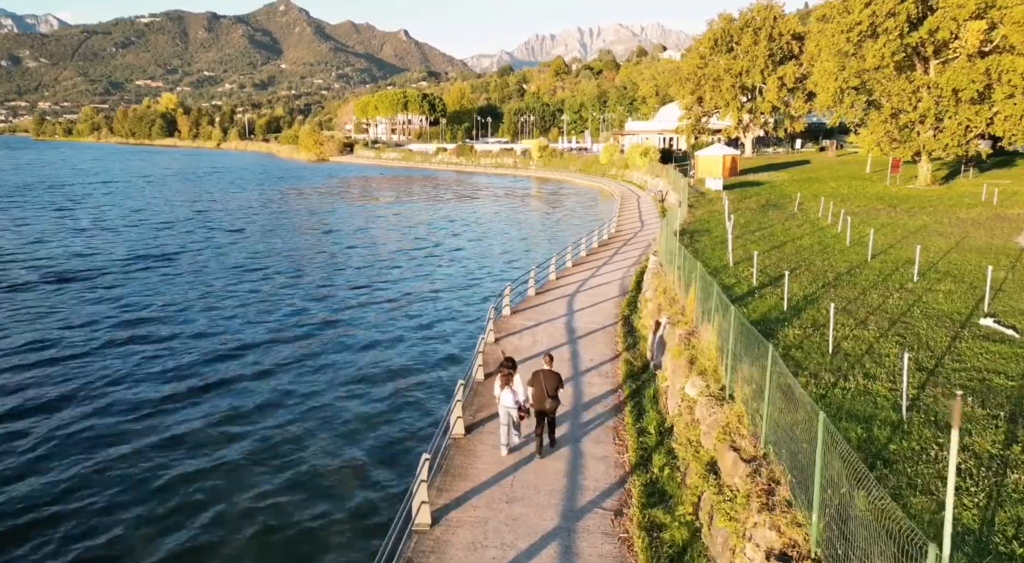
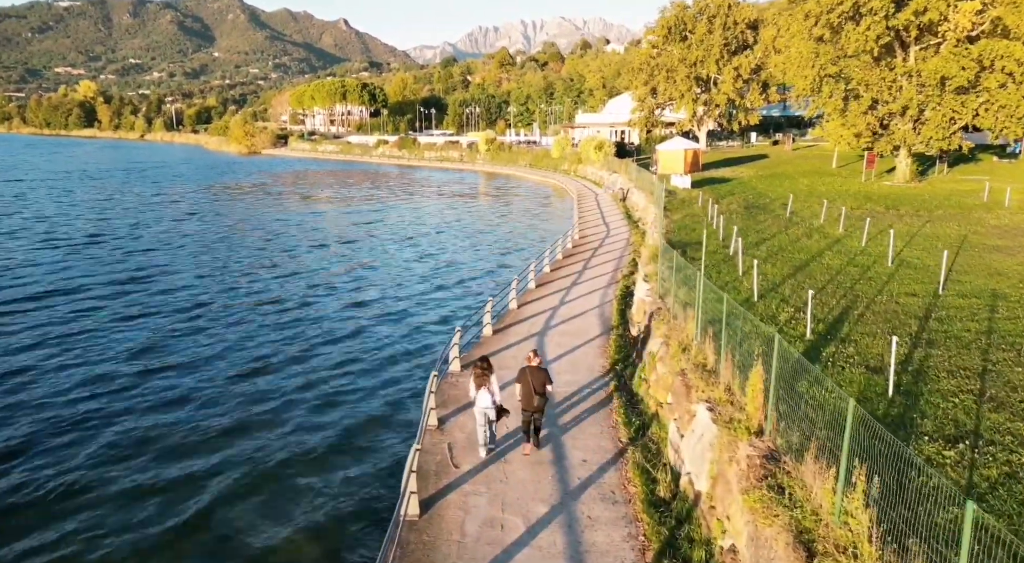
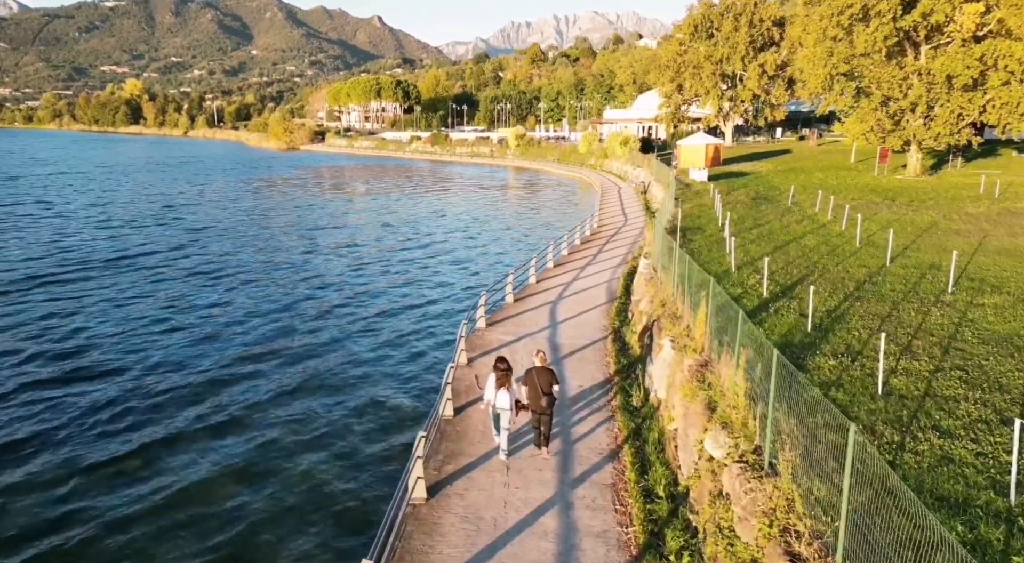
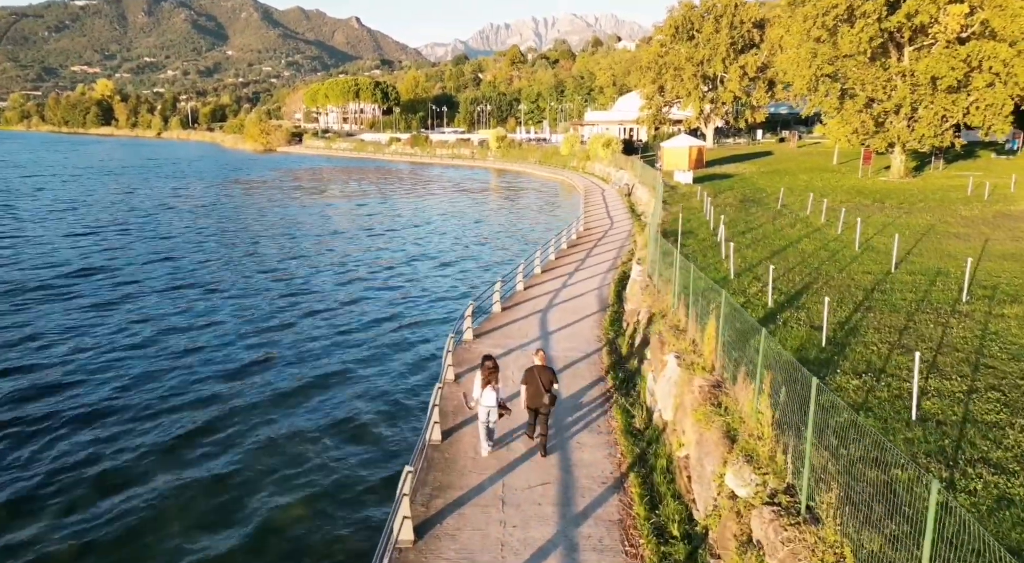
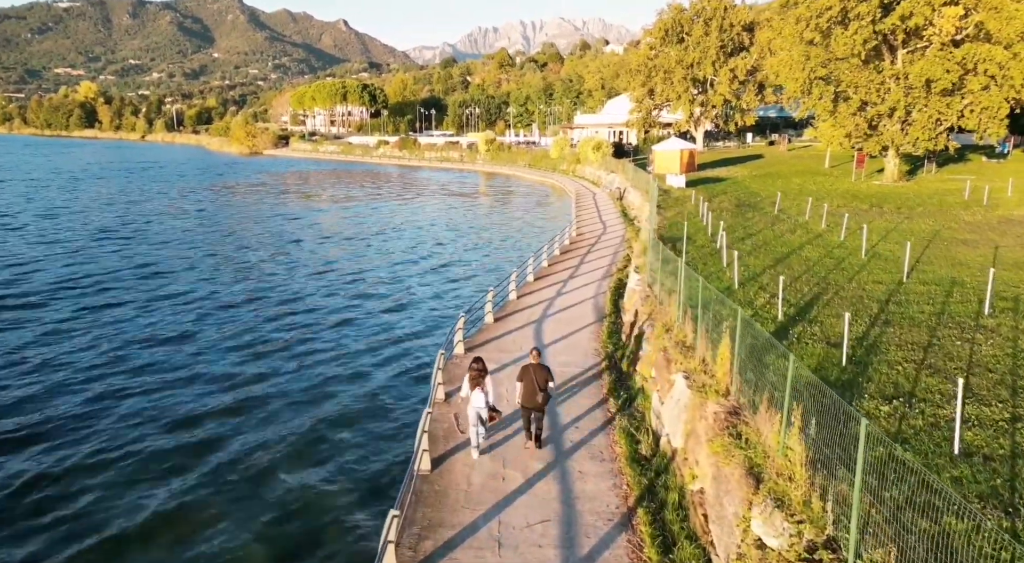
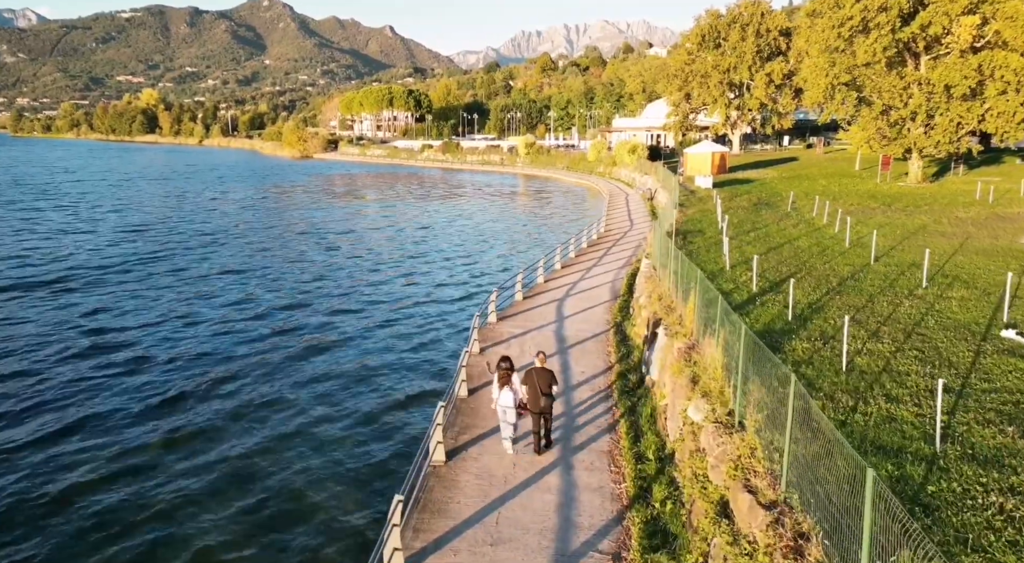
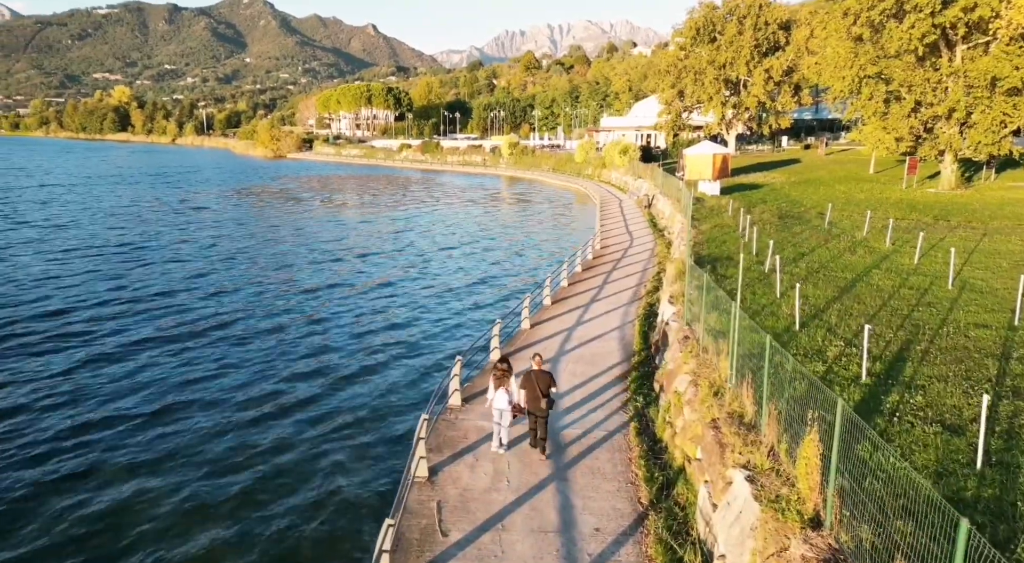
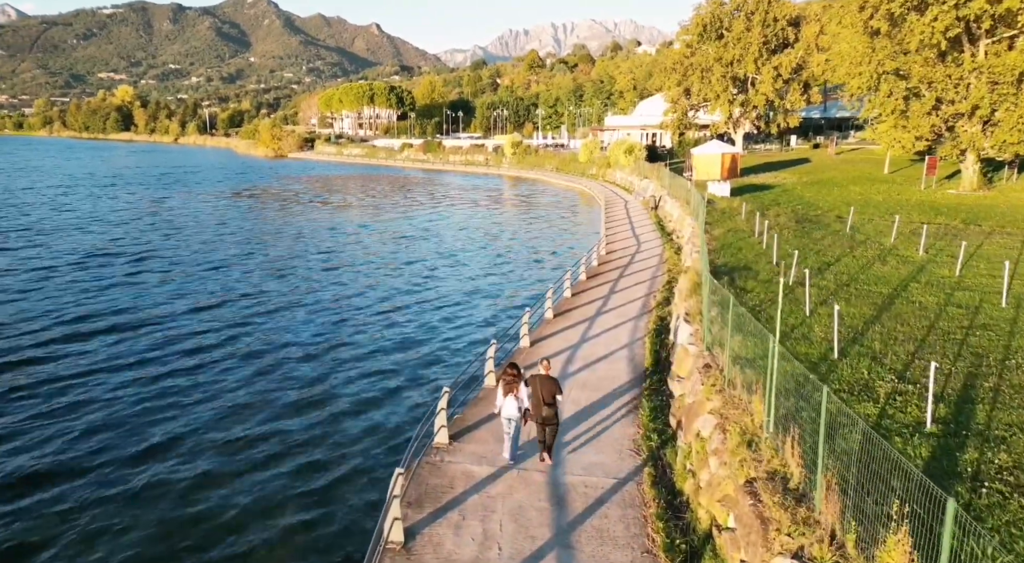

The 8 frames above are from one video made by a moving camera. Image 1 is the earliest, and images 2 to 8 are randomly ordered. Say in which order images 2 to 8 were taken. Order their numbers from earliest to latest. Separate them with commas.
6, 3, 4, 5, 2, 7, 8
